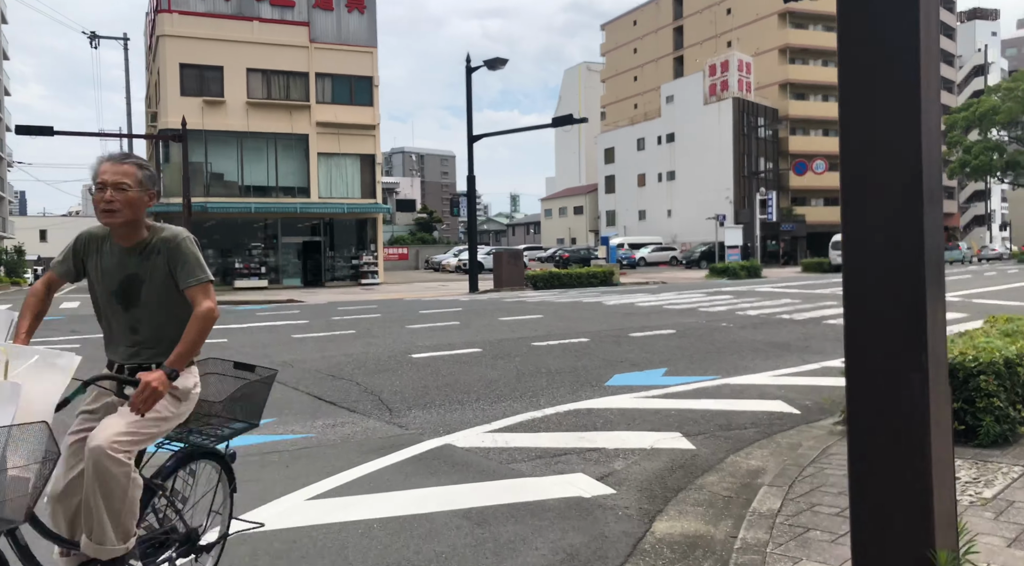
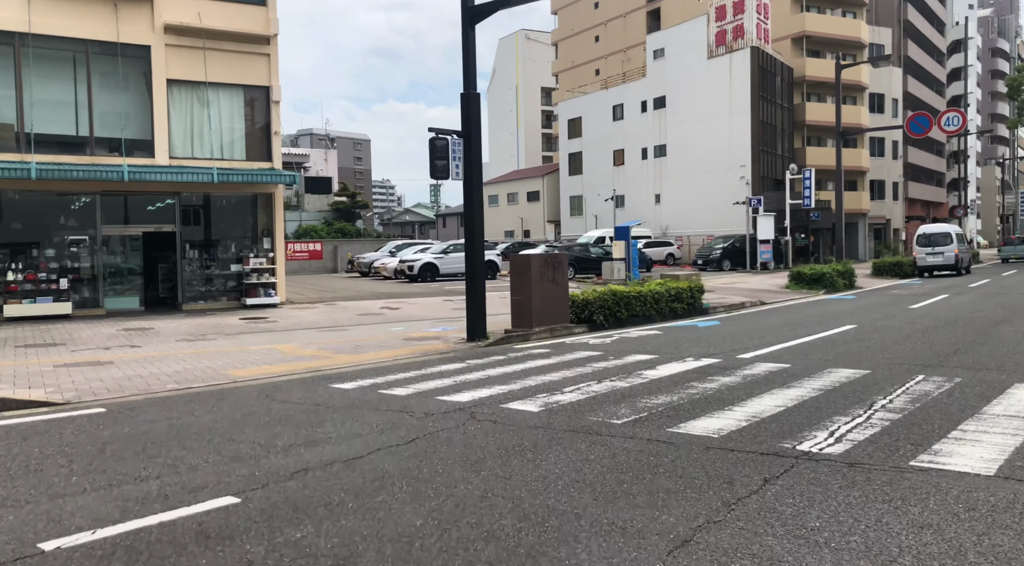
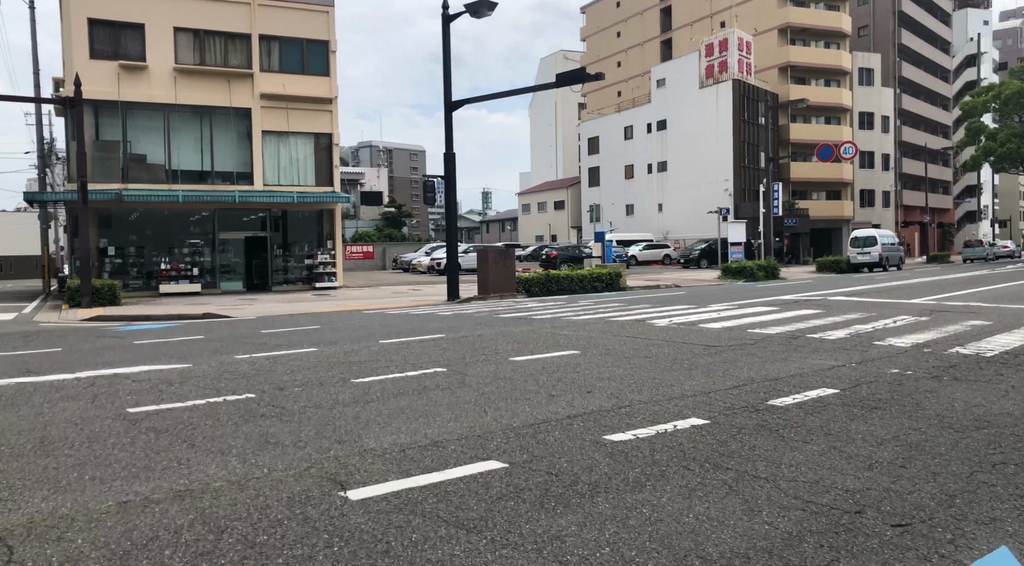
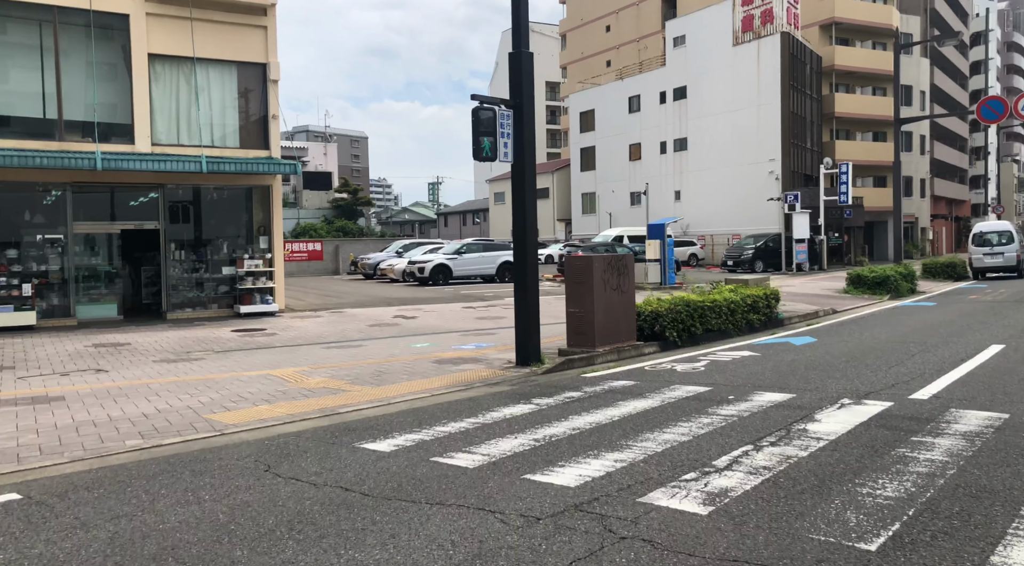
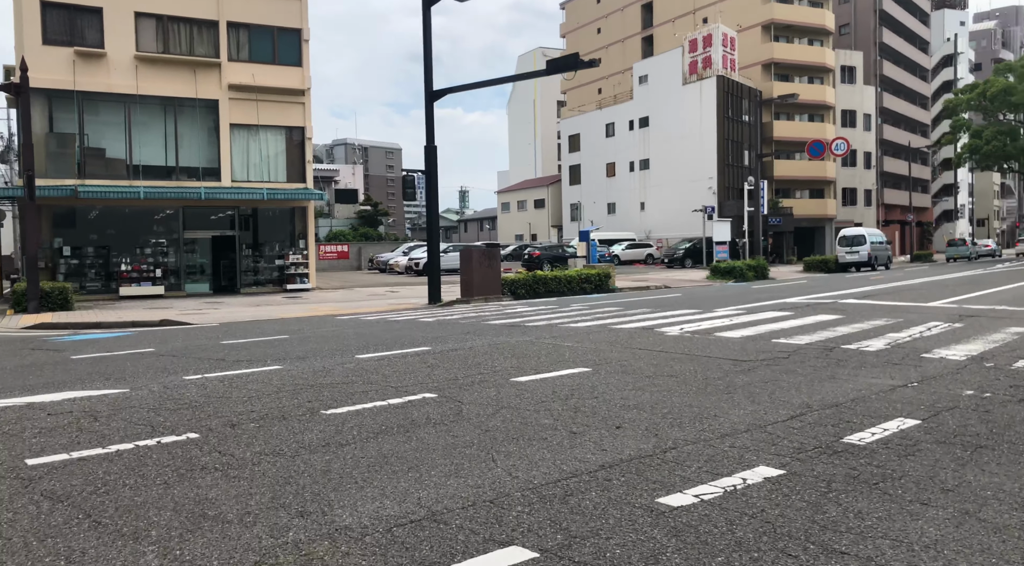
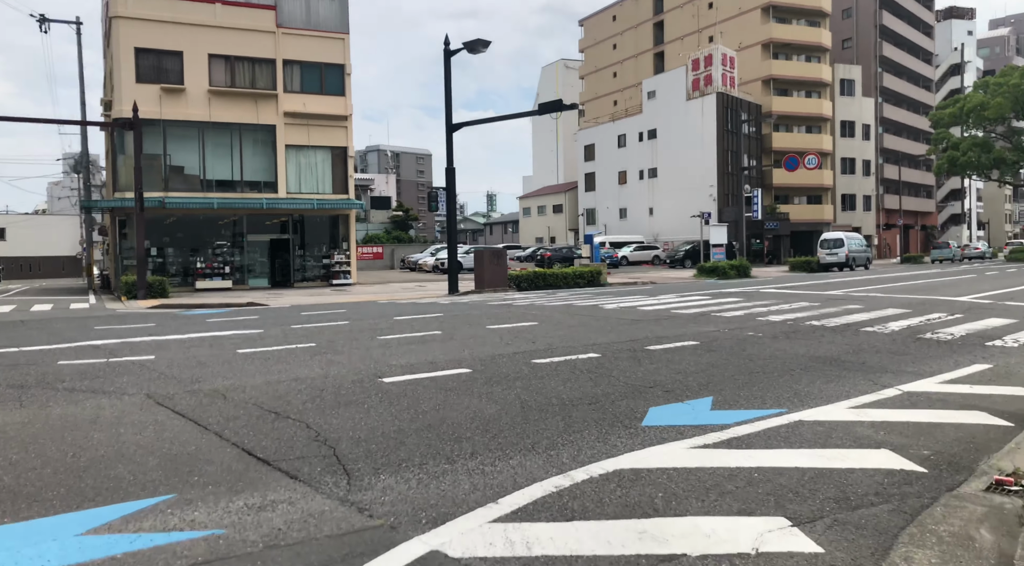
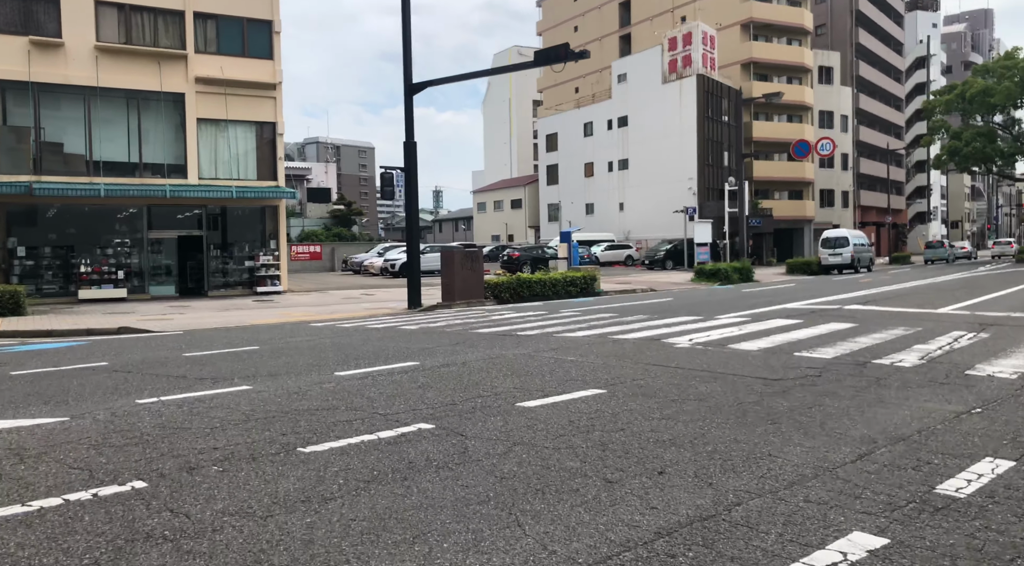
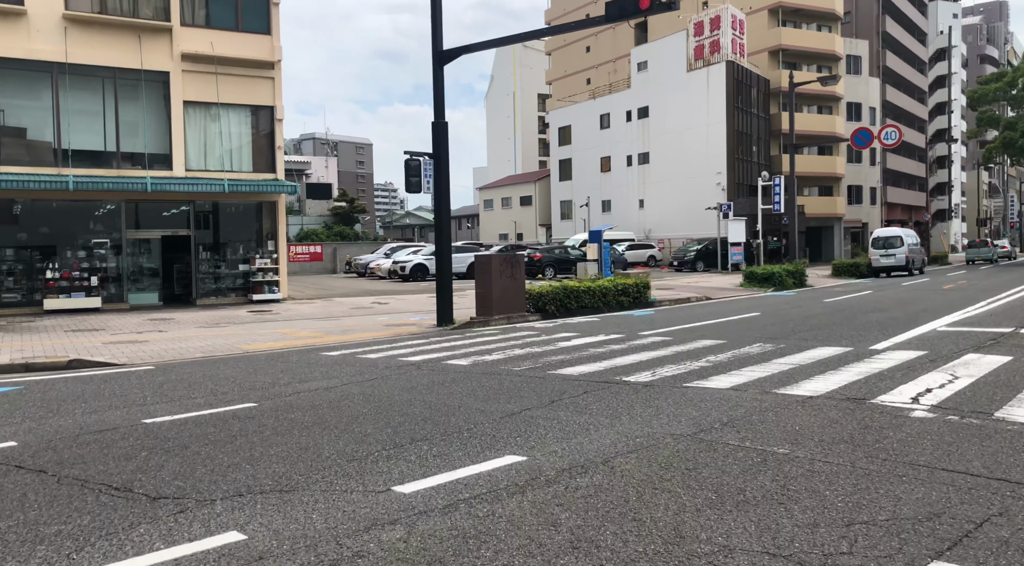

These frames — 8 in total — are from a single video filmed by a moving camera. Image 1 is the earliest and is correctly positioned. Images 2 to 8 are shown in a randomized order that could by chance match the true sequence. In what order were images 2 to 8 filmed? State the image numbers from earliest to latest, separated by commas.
6, 3, 5, 7, 8, 2, 4
